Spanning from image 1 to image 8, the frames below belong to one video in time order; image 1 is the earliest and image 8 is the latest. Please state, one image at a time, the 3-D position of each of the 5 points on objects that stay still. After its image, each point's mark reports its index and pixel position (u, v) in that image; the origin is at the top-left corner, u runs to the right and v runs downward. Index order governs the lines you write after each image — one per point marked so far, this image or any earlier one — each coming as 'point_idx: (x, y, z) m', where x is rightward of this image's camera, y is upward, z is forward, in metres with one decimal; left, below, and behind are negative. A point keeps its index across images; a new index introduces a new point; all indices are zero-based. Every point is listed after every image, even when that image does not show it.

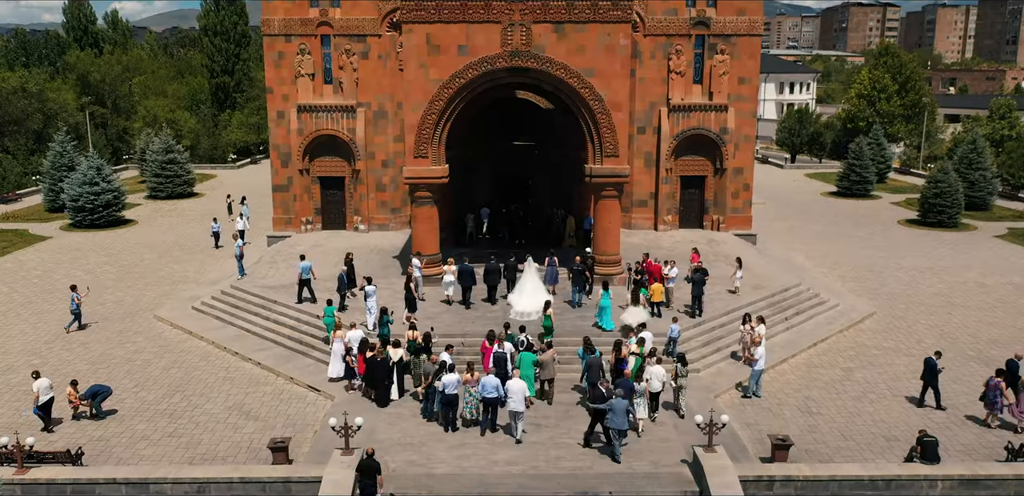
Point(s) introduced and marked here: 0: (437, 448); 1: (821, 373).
0: (-0.9, -2.5, +10.1) m
1: (+4.9, -2.0, +12.9) m
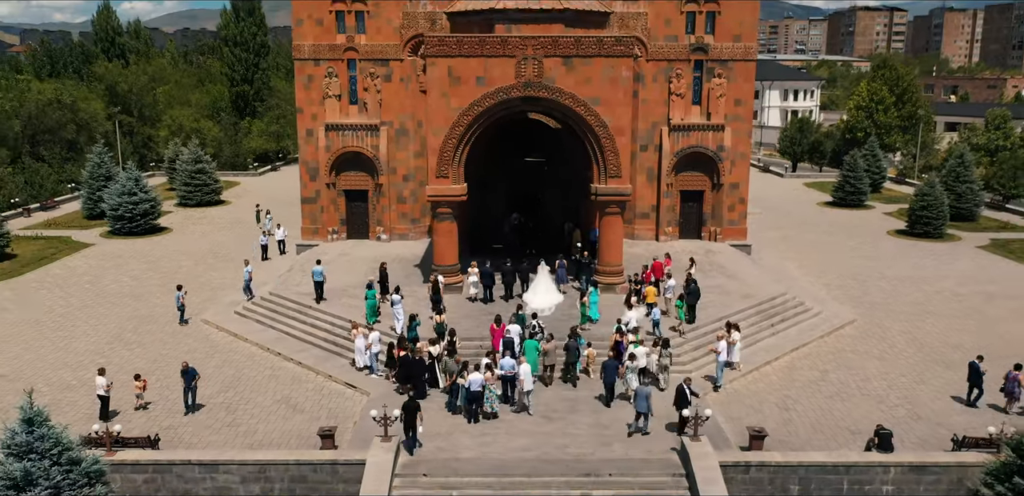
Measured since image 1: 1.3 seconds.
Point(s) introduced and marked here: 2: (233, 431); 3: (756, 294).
0: (-0.7, -2.8, +11.7) m
1: (+5.2, -2.2, +14.4) m
2: (-4.2, -2.8, +12.2) m
3: (+5.3, -1.1, +17.5) m
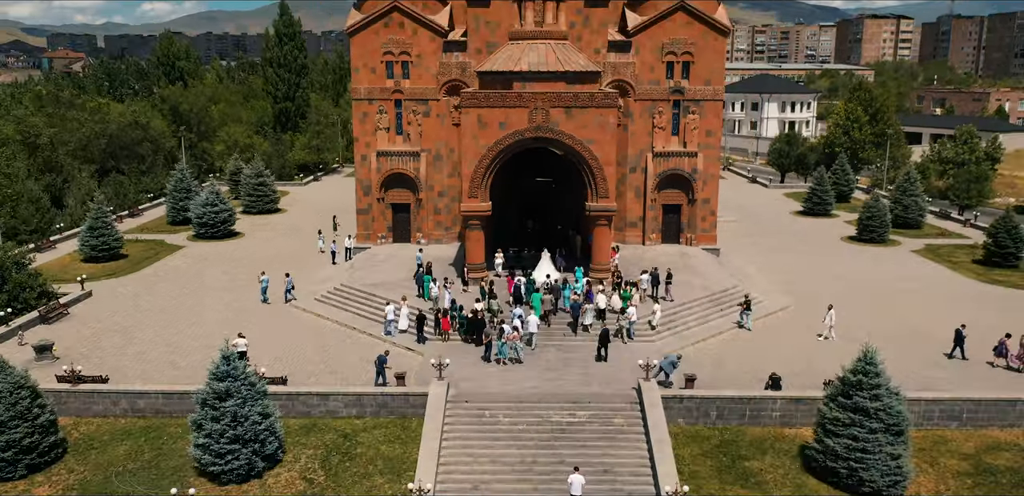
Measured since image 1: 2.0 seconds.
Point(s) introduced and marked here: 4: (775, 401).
0: (-0.5, -2.9, +17.2) m
1: (+5.5, -2.3, +19.8) m
2: (-3.9, -2.9, +17.8) m
3: (+5.6, -1.2, +22.8) m
4: (+5.3, -3.1, +16.0) m
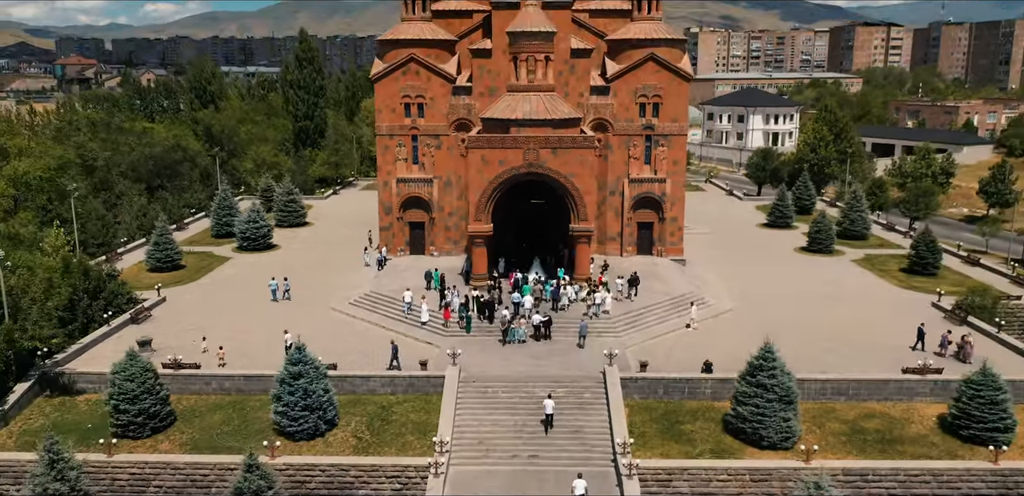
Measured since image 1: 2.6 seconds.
0: (-0.6, -3.3, +22.5) m
1: (+5.4, -2.8, +25.0) m
2: (-4.0, -3.4, +23.0) m
3: (+5.6, -1.6, +28.1) m
4: (+5.2, -3.5, +21.3) m
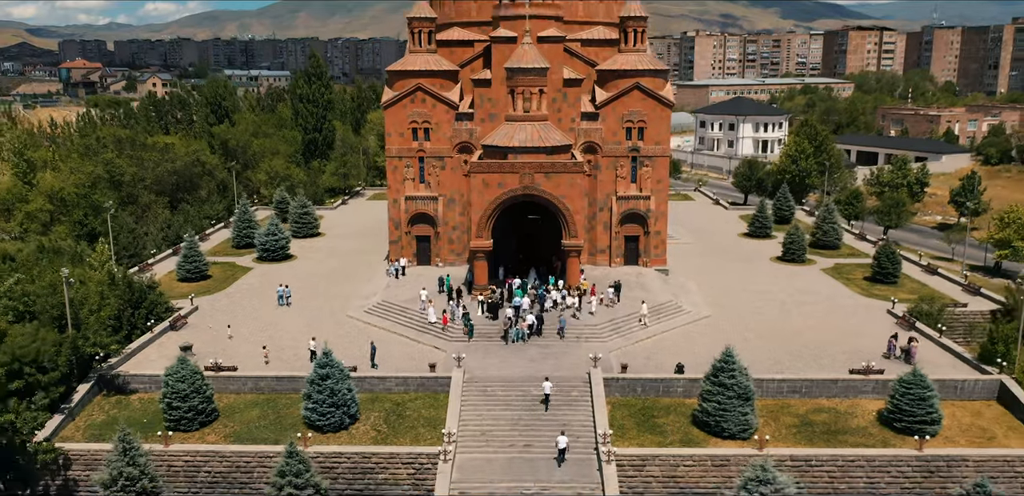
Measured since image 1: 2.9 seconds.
0: (-0.6, -3.9, +25.7) m
1: (+5.3, -3.3, +28.2) m
2: (-4.1, -3.9, +26.3) m
3: (+5.5, -2.2, +31.3) m
4: (+5.1, -4.1, +24.5) m
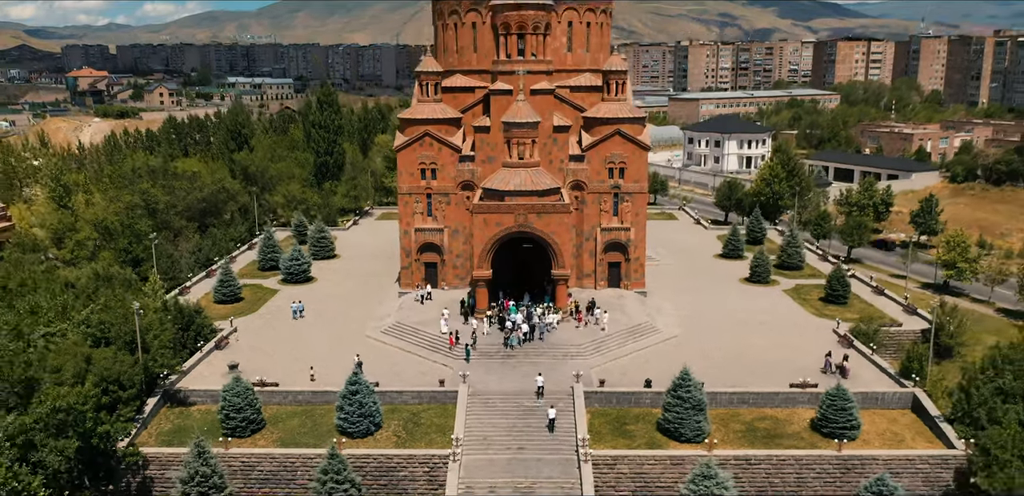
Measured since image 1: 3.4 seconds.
0: (-0.8, -5.2, +30.7) m
1: (+5.2, -4.6, +33.2) m
2: (-4.2, -5.2, +31.2) m
3: (+5.3, -3.4, +36.3) m
4: (+4.9, -5.4, +29.5) m
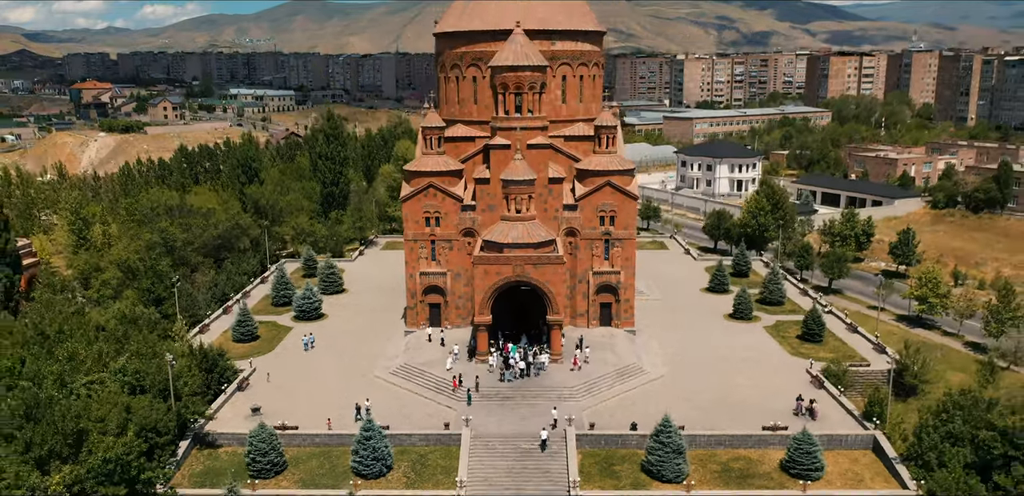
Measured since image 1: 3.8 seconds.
0: (-0.8, -7.5, +33.7) m
1: (+5.1, -6.9, +36.3) m
2: (-4.3, -7.5, +34.3) m
3: (+5.3, -5.7, +39.3) m
4: (+4.9, -7.6, +32.5) m
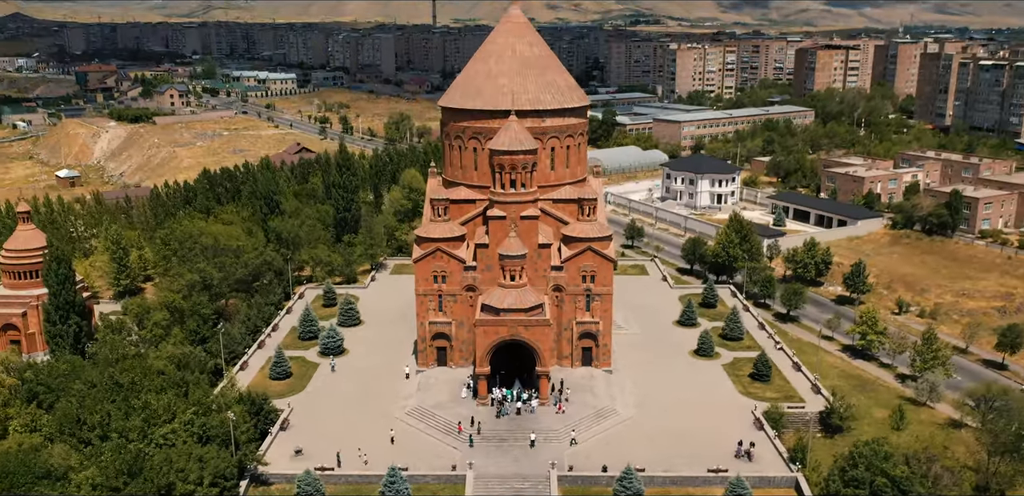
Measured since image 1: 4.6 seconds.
0: (-1.1, -11.4, +41.8) m
1: (+4.8, -10.7, +44.3) m
2: (-4.6, -11.4, +42.3) m
3: (+5.0, -9.4, +47.3) m
4: (+4.6, -11.6, +40.6) m
